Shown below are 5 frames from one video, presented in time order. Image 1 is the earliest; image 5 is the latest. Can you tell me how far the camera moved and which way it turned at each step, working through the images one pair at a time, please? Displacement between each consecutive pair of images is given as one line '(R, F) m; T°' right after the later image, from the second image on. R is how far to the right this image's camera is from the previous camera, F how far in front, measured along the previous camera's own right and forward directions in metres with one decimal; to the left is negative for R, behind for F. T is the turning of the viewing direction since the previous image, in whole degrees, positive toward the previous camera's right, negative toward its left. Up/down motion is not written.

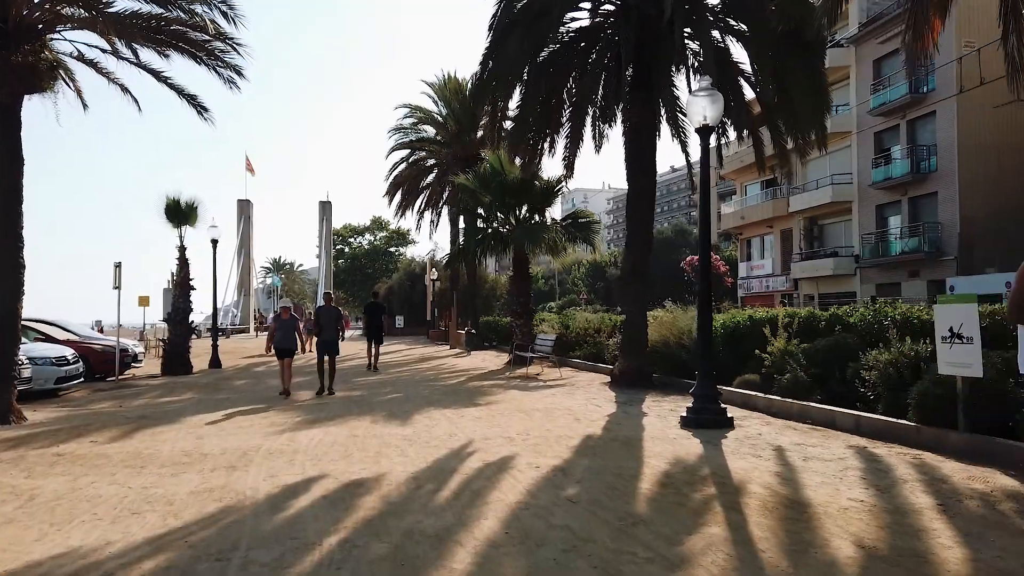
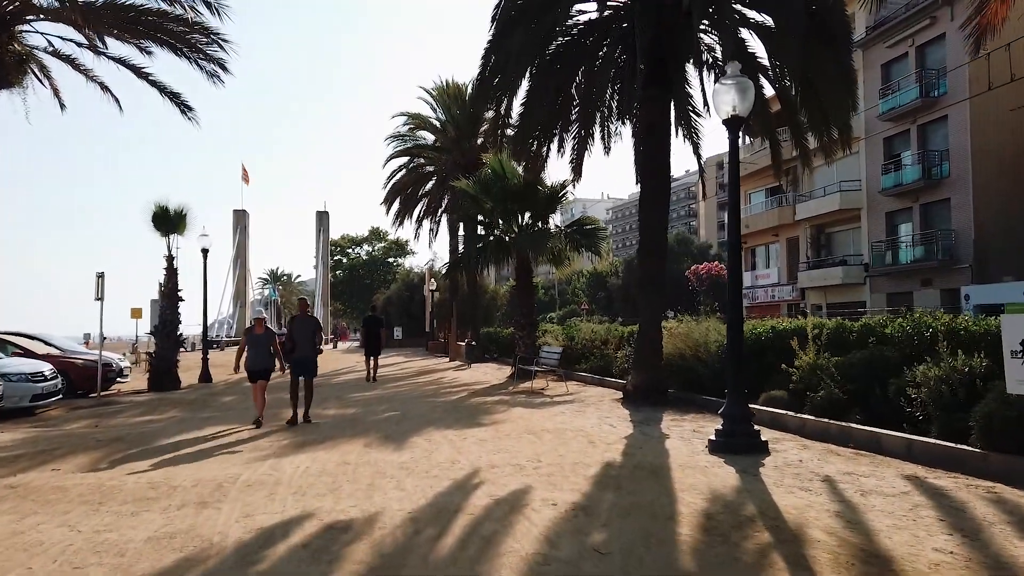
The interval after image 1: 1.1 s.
(-0.1, +0.9) m; 0°
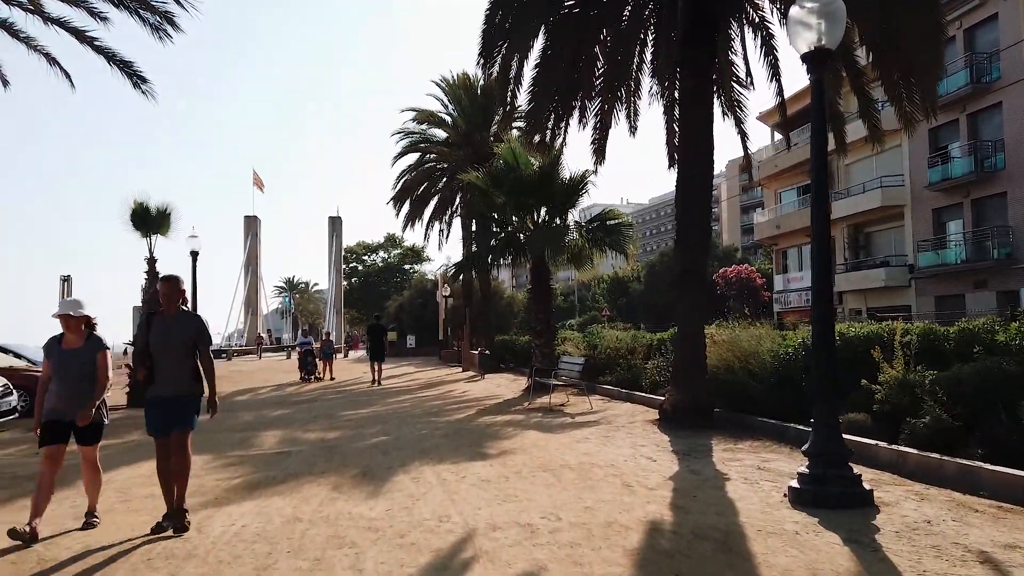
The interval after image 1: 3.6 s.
(+0.1, +2.0) m; -1°
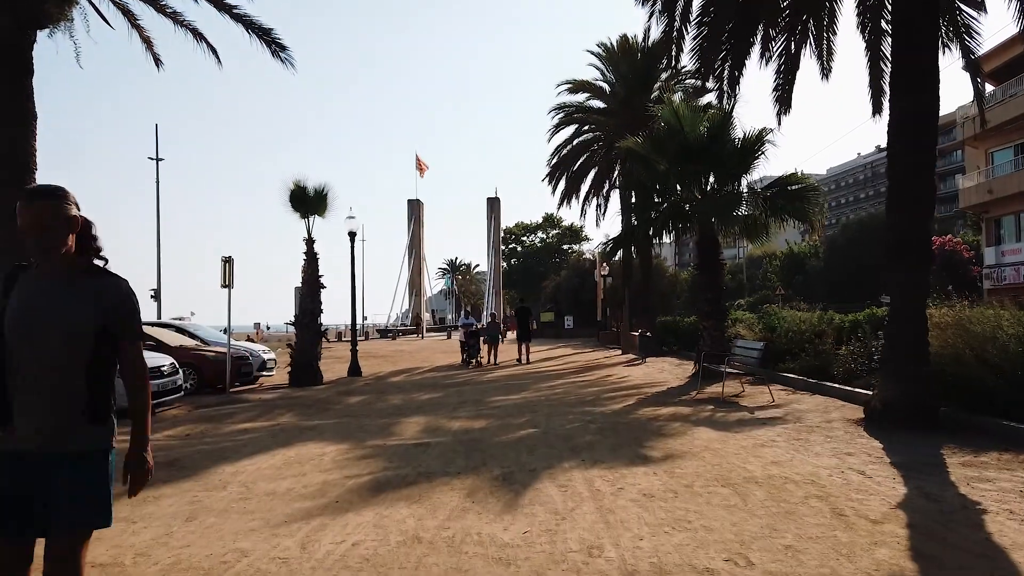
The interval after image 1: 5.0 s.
(-0.1, +1.3) m; -12°
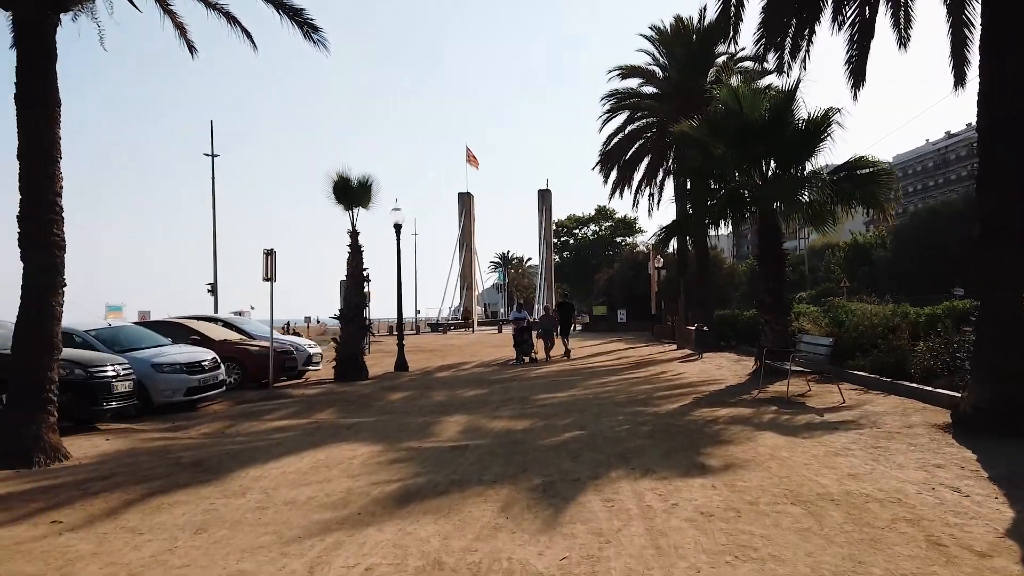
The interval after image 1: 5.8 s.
(+0.1, +0.6) m; -4°
